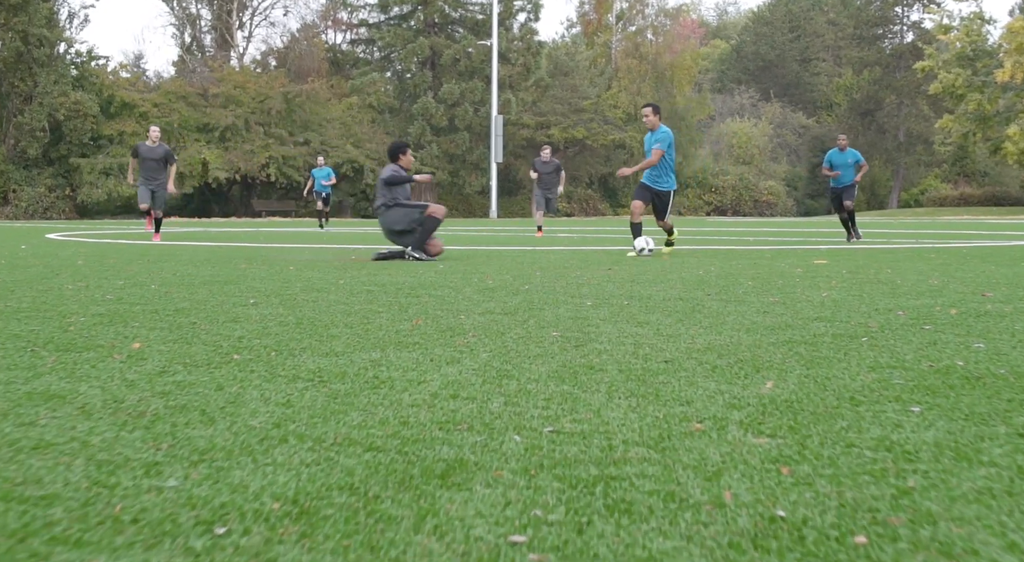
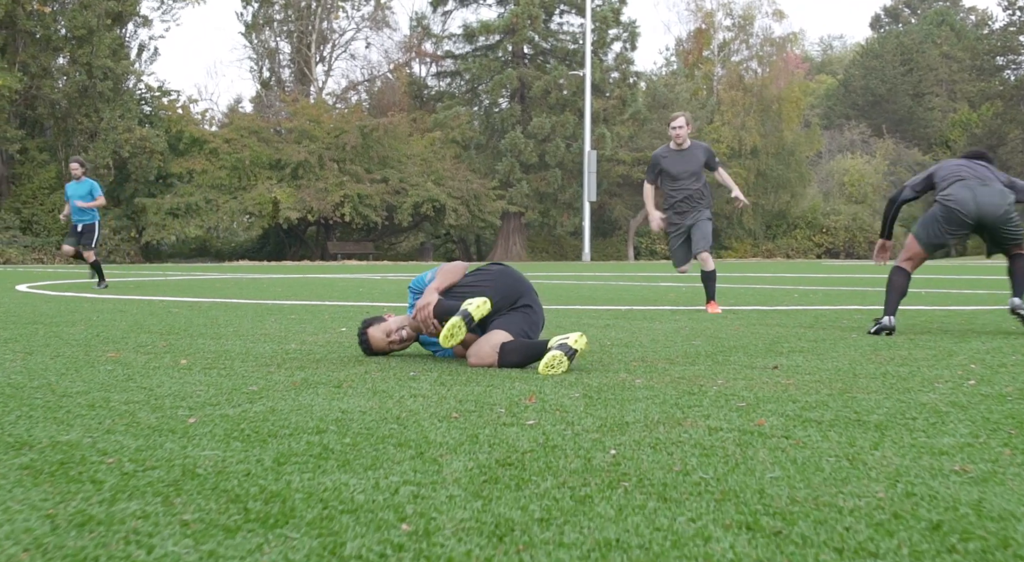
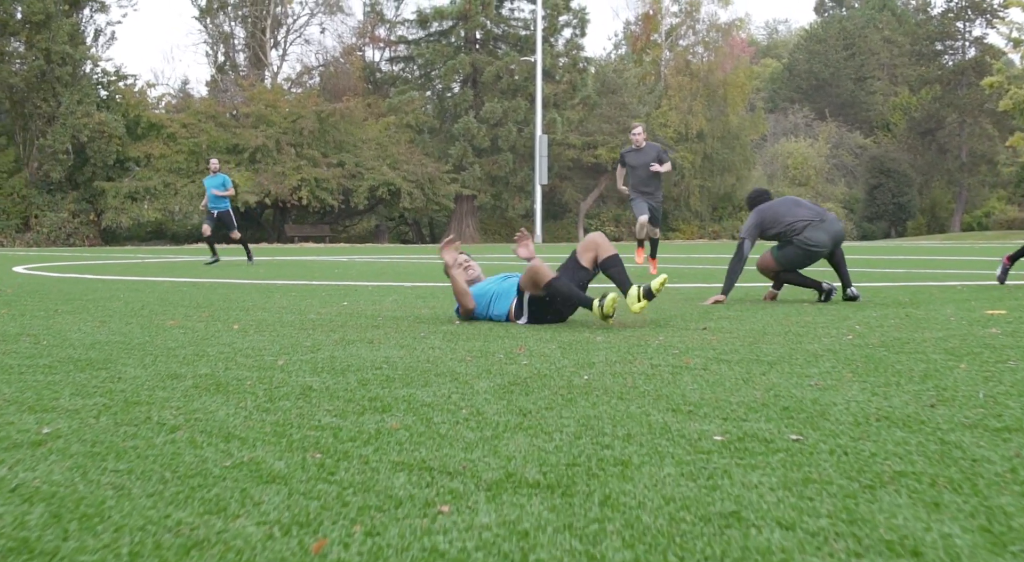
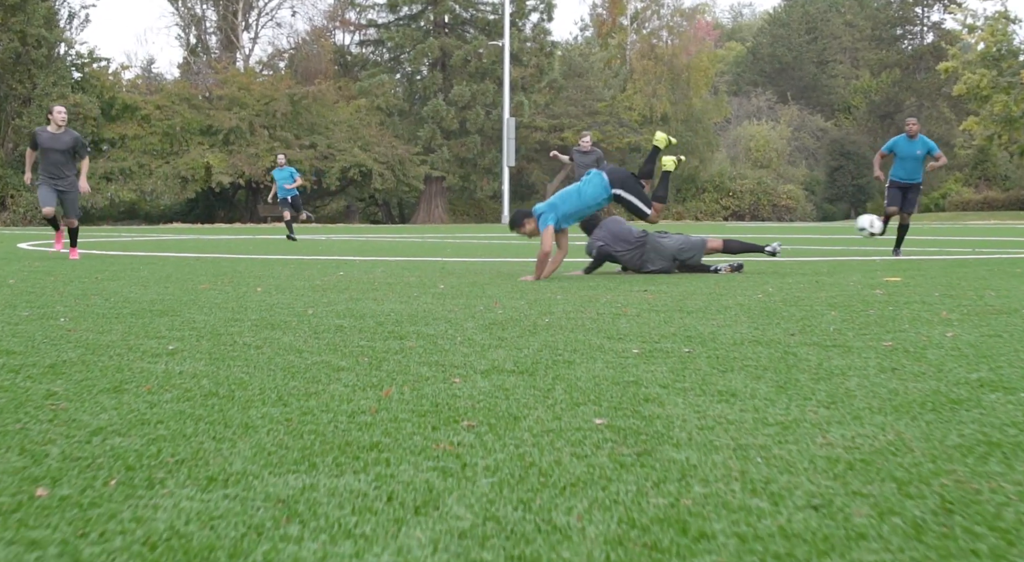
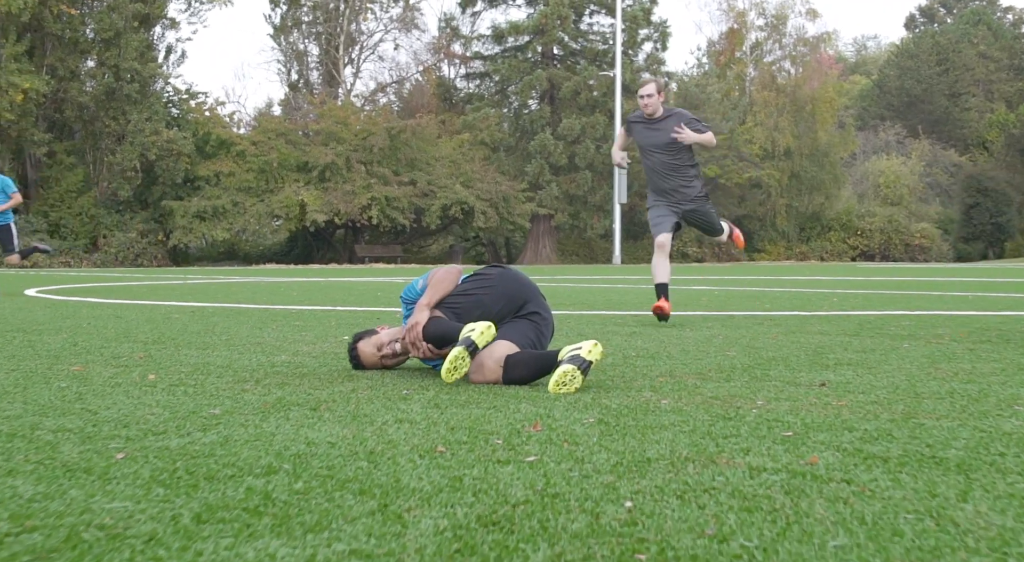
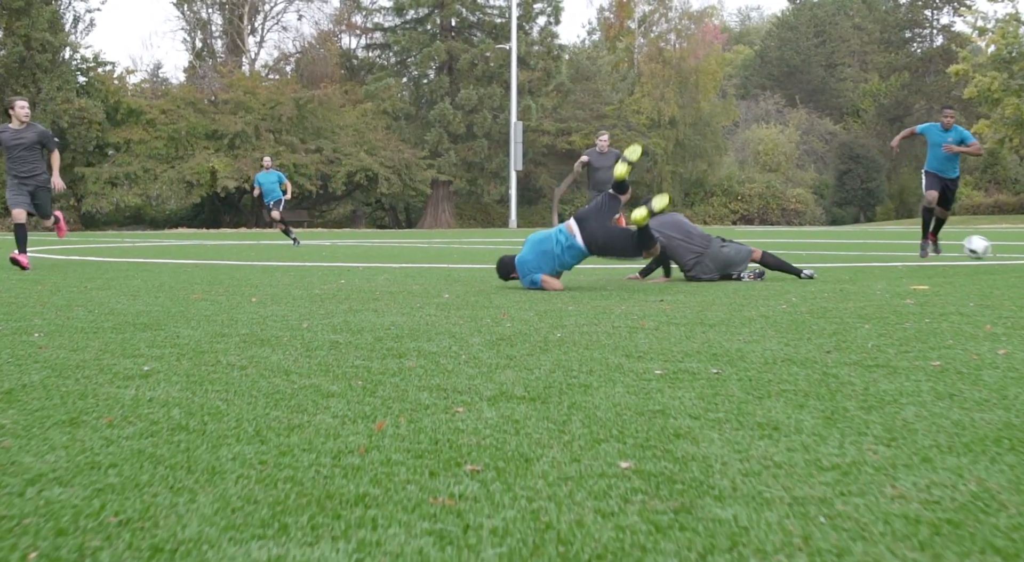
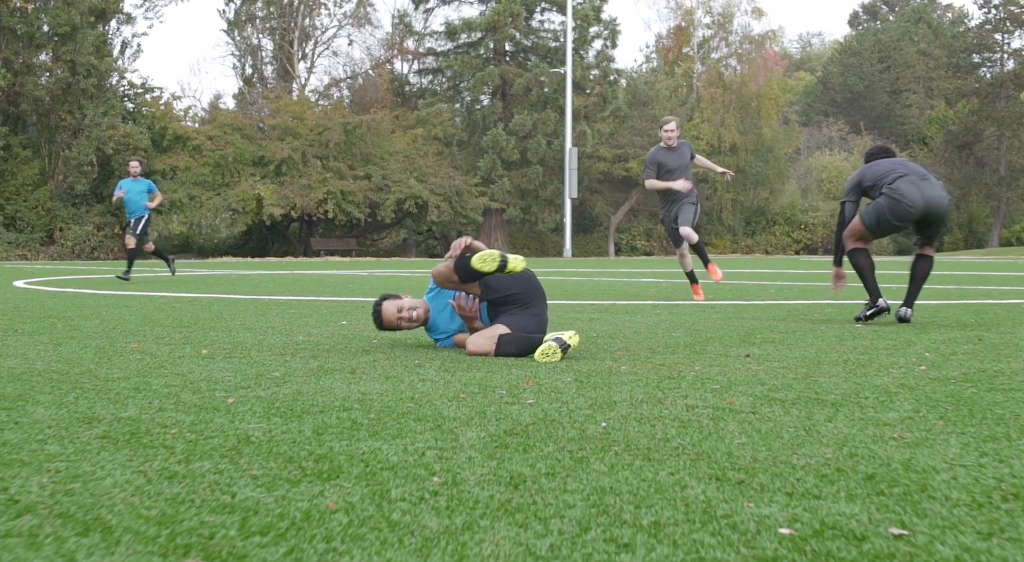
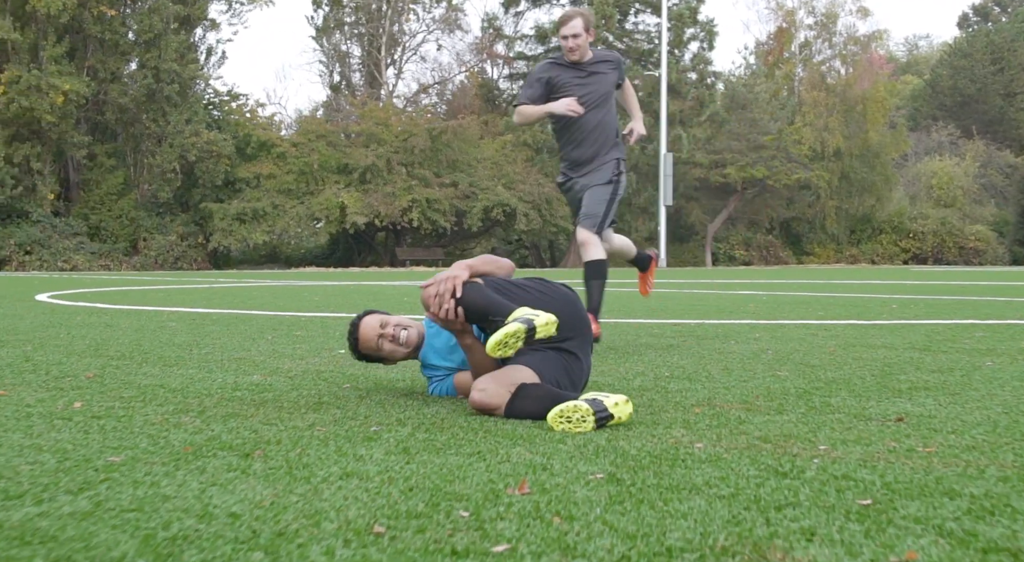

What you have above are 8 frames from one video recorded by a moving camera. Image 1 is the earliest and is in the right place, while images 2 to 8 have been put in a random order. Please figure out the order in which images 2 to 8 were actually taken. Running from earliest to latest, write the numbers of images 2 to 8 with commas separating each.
4, 6, 3, 7, 2, 5, 8
